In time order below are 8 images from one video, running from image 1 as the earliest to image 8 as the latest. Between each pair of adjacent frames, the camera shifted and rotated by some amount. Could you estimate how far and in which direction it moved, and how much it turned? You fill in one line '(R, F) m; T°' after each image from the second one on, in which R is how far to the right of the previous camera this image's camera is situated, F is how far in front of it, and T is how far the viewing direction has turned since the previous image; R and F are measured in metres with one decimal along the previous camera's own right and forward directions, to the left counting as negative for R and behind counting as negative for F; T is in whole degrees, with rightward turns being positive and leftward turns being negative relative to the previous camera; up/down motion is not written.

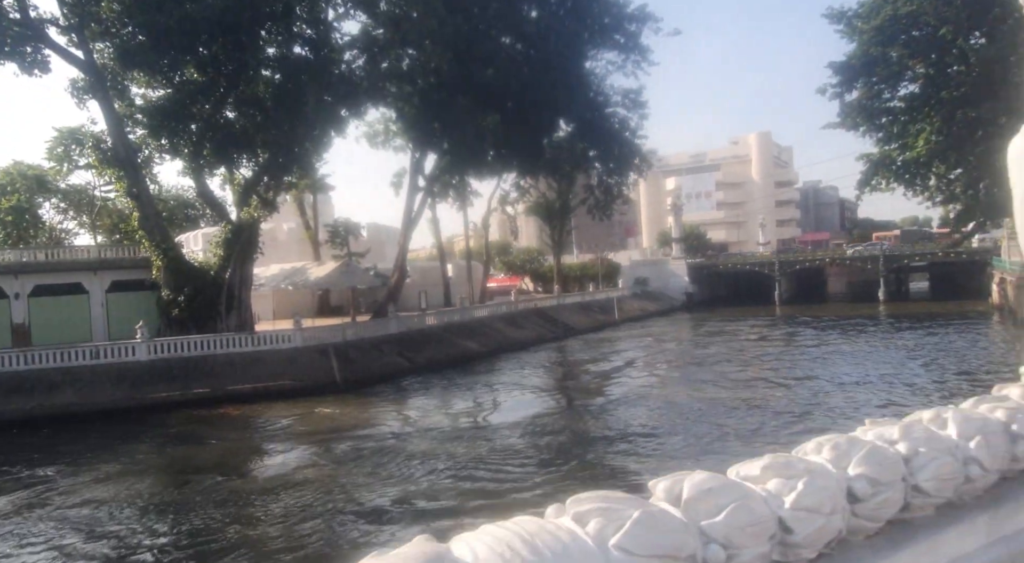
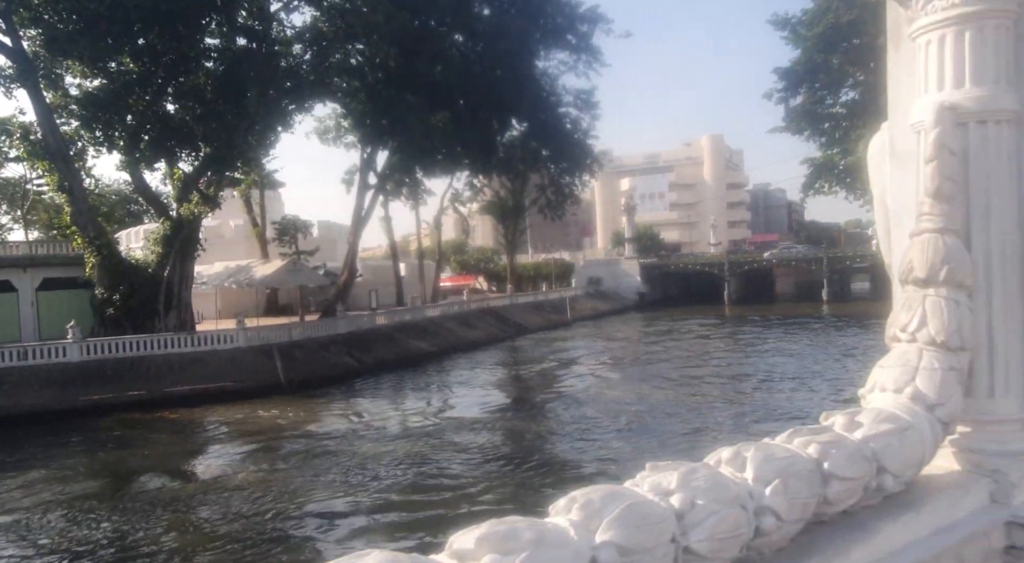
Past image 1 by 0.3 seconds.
(+0.2, +0.3) m; +4°
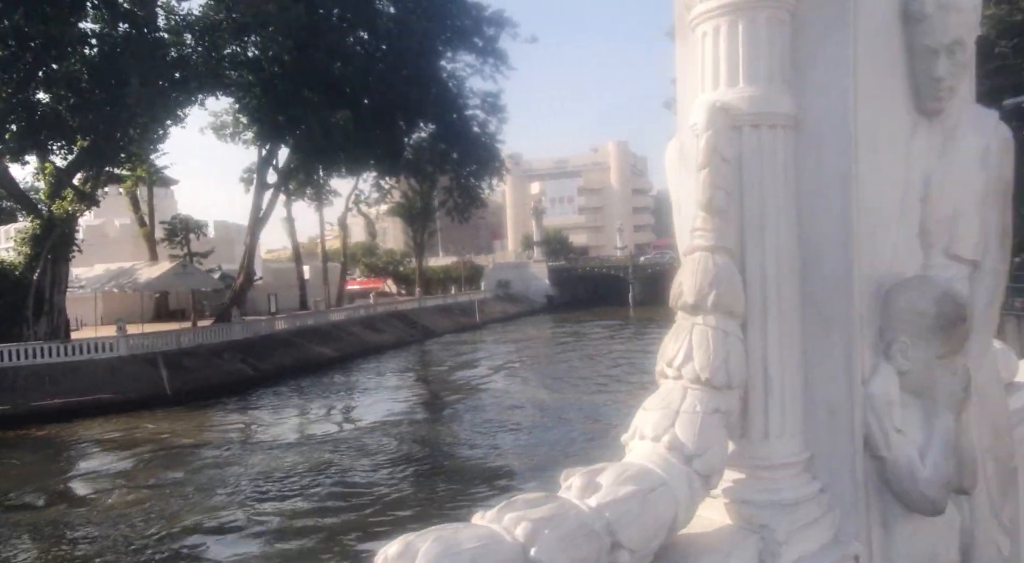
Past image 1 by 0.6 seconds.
(+0.3, +0.2) m; +7°
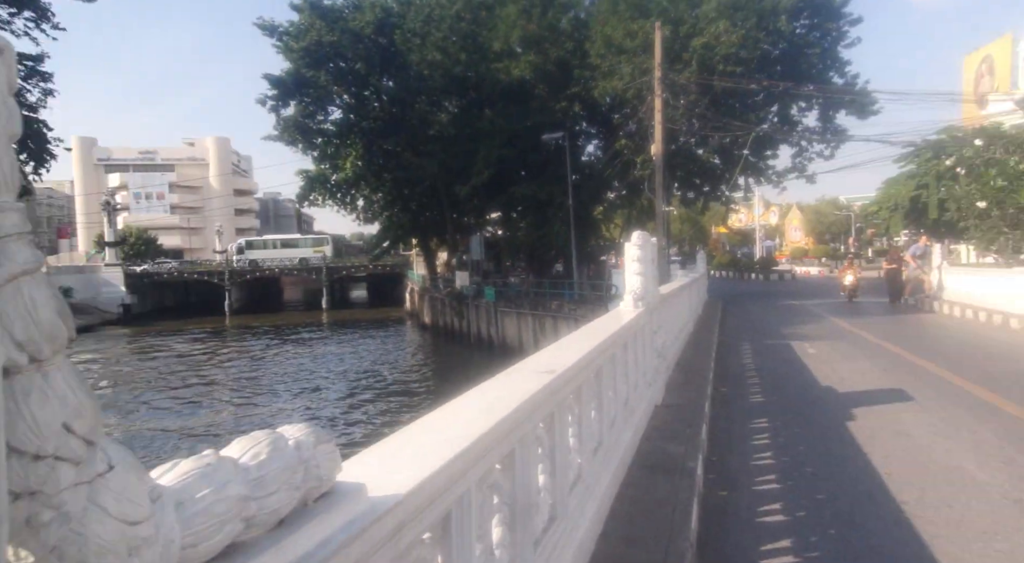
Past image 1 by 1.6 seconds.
(+0.9, +0.7) m; +32°
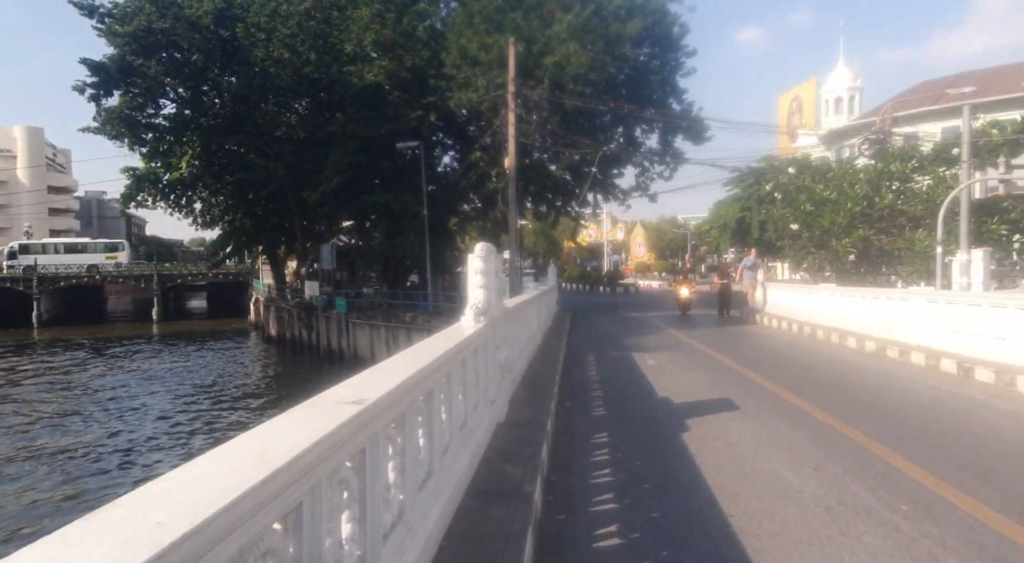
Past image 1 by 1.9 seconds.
(+0.2, +0.3) m; +12°
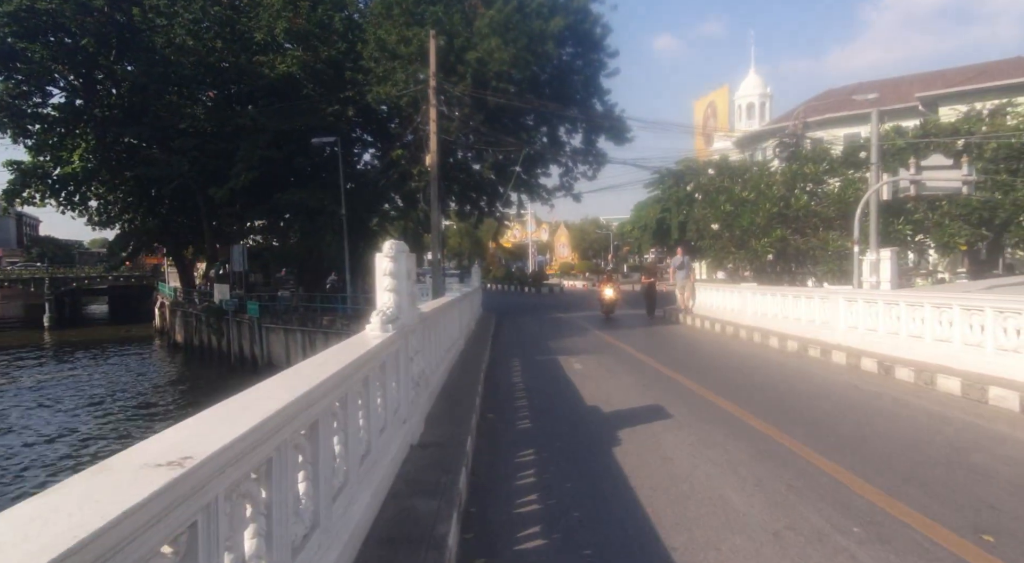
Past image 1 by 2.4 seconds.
(+0.1, +0.7) m; +6°
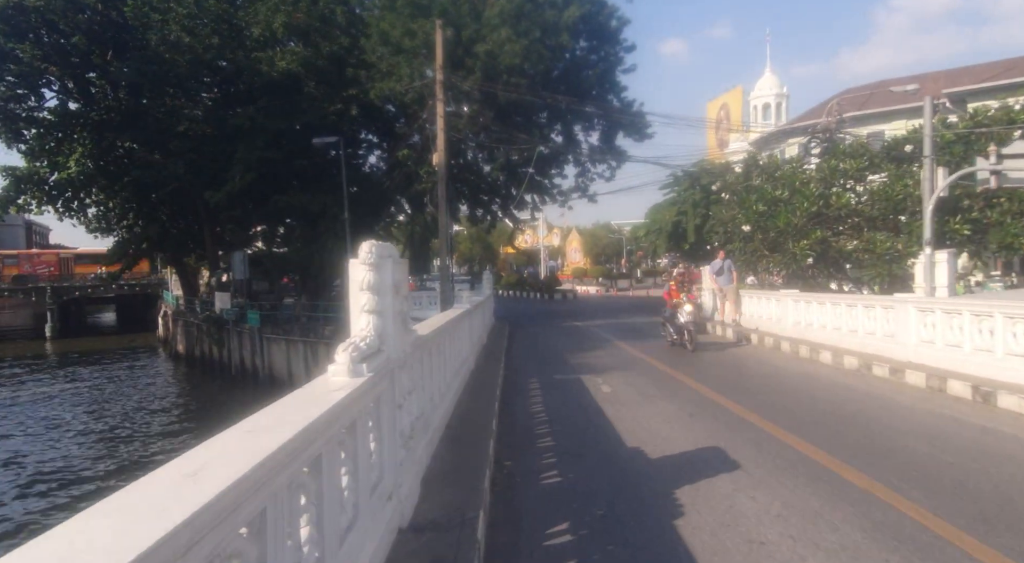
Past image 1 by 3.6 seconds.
(-0.1, +1.7) m; -1°
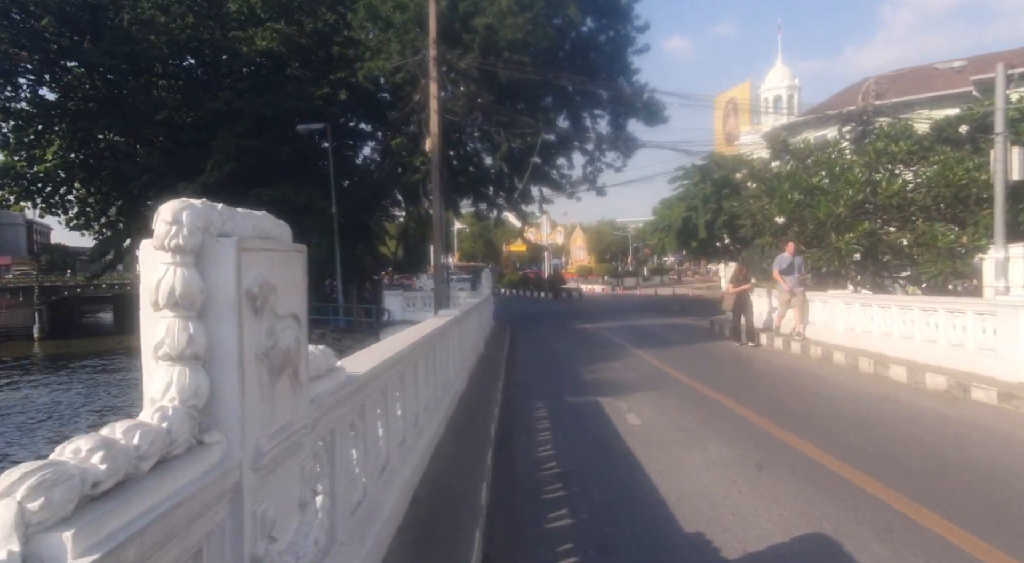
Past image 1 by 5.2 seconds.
(0.0, +2.4) m; 0°
